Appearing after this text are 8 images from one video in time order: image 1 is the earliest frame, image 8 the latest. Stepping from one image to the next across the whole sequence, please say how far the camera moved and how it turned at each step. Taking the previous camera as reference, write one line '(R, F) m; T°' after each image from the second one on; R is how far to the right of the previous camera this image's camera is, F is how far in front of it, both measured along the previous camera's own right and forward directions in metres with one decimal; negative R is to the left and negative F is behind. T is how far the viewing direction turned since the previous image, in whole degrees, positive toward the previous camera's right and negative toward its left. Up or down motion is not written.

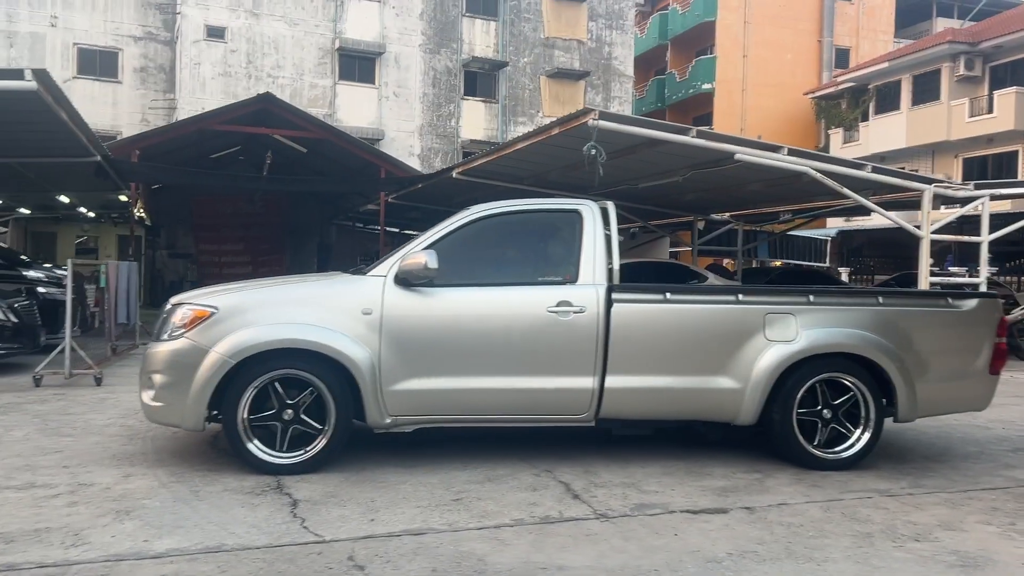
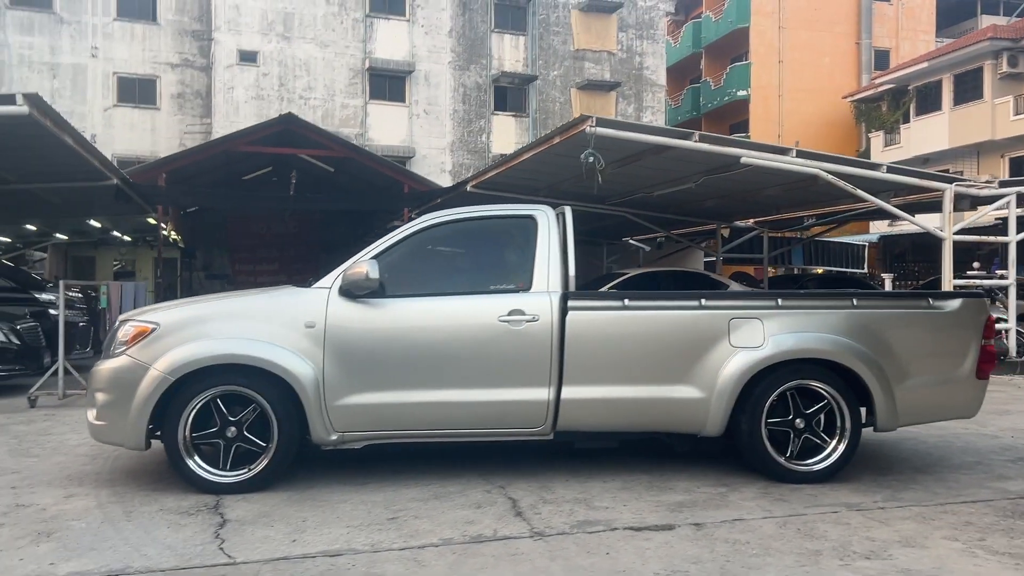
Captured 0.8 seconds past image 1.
(+0.6, +0.2) m; -3°
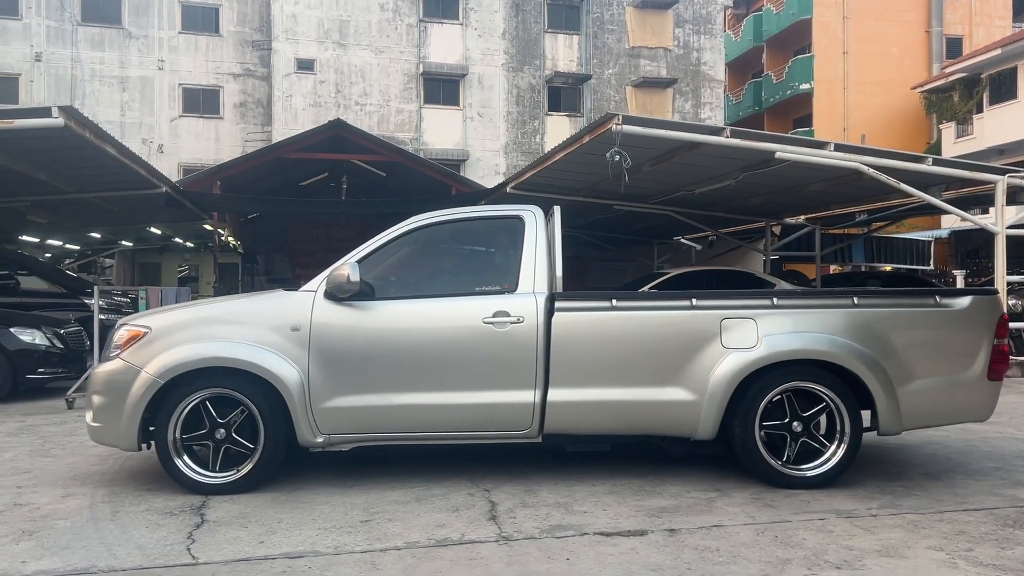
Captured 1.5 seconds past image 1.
(+0.5, +0.1) m; -4°
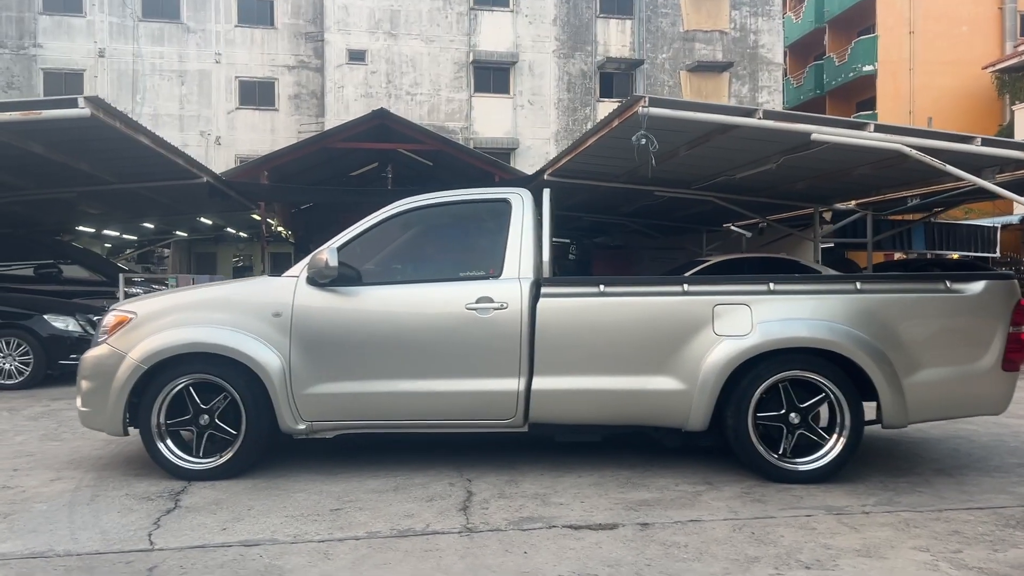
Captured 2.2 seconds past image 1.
(+0.4, +0.2) m; -4°
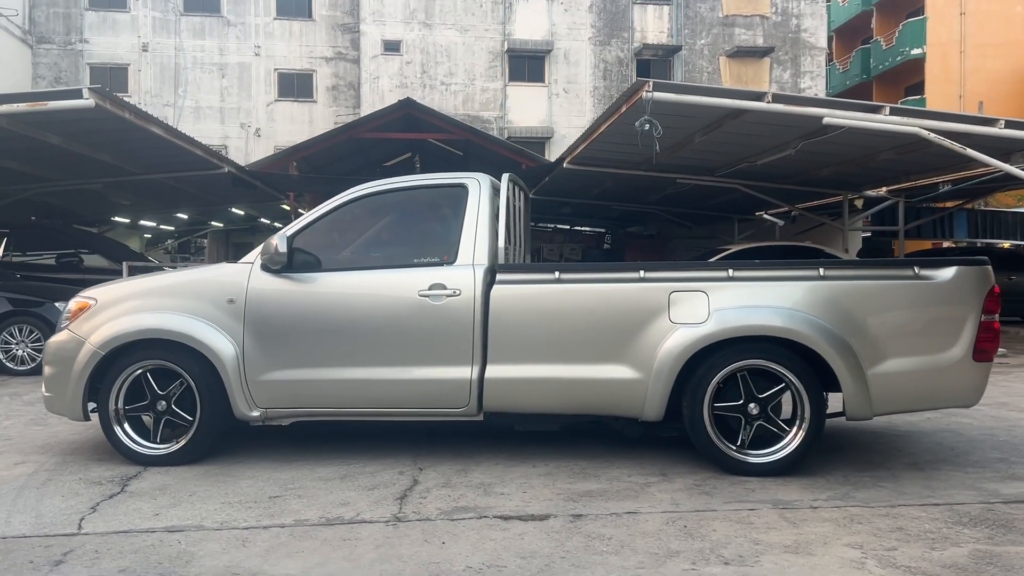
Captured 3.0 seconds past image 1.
(+0.5, +0.1) m; -3°
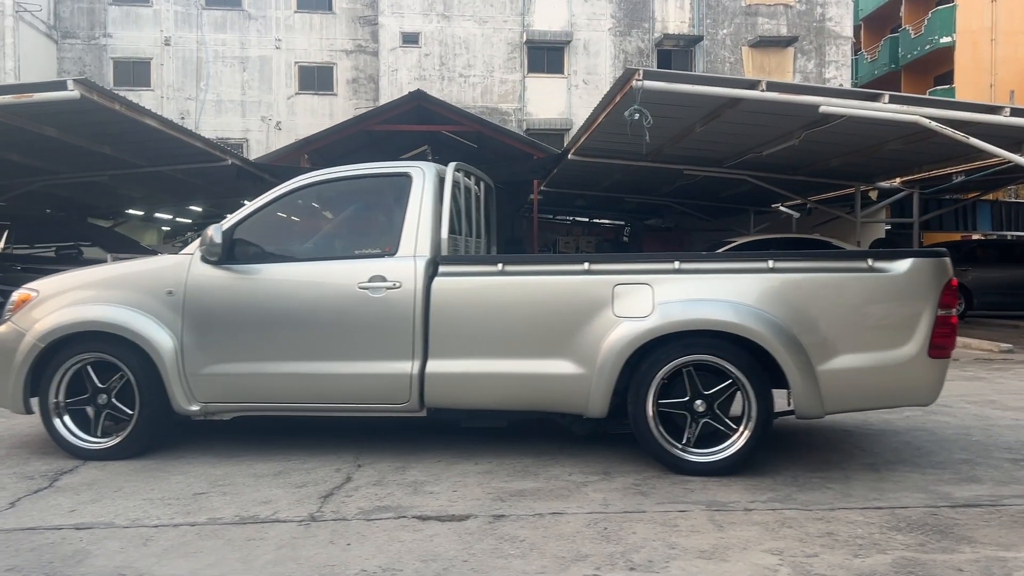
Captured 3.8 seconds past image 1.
(+0.5, +0.2) m; -2°
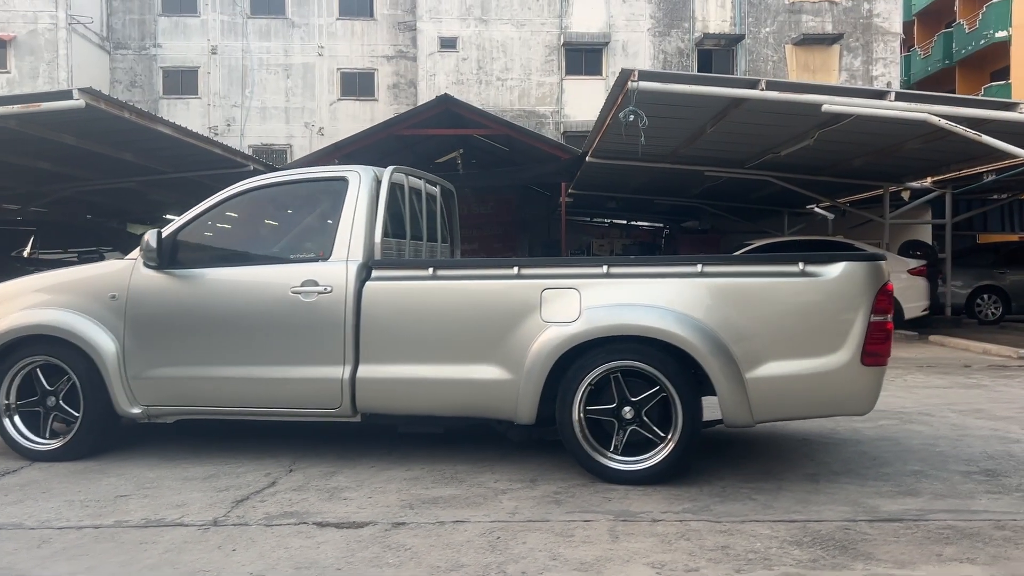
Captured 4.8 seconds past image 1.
(+0.7, +0.1) m; -3°
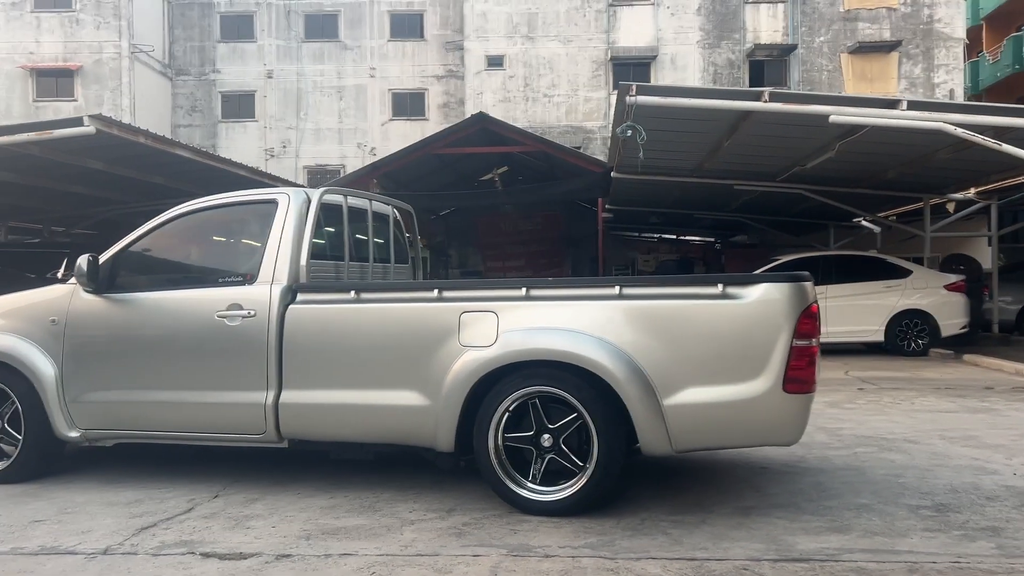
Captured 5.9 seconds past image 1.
(+0.8, +0.2) m; -4°
